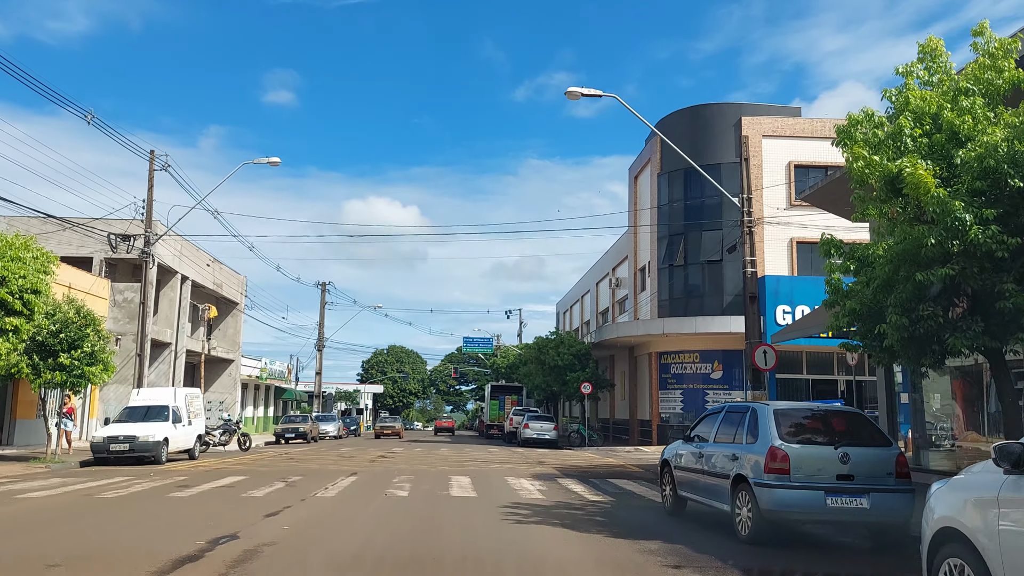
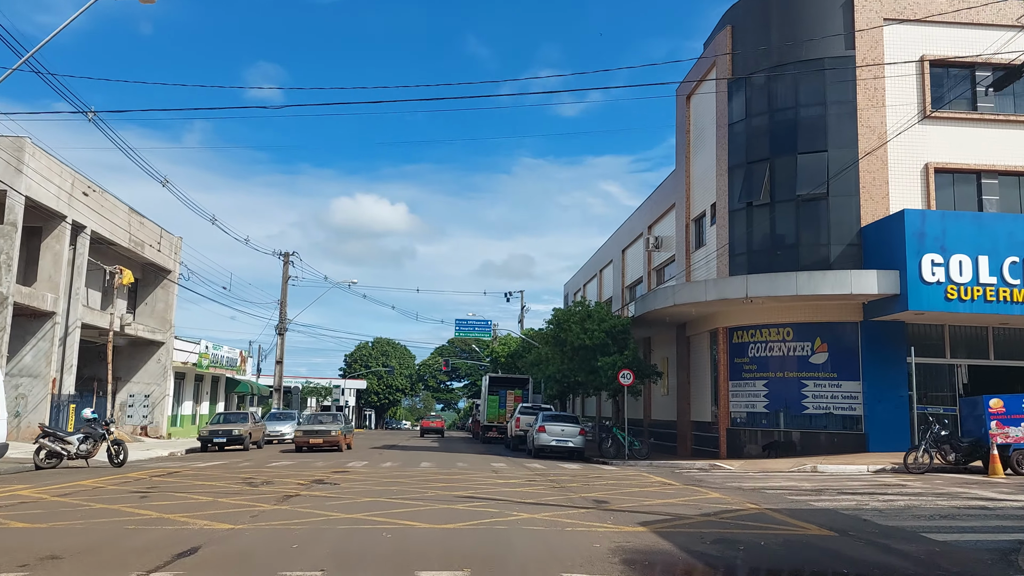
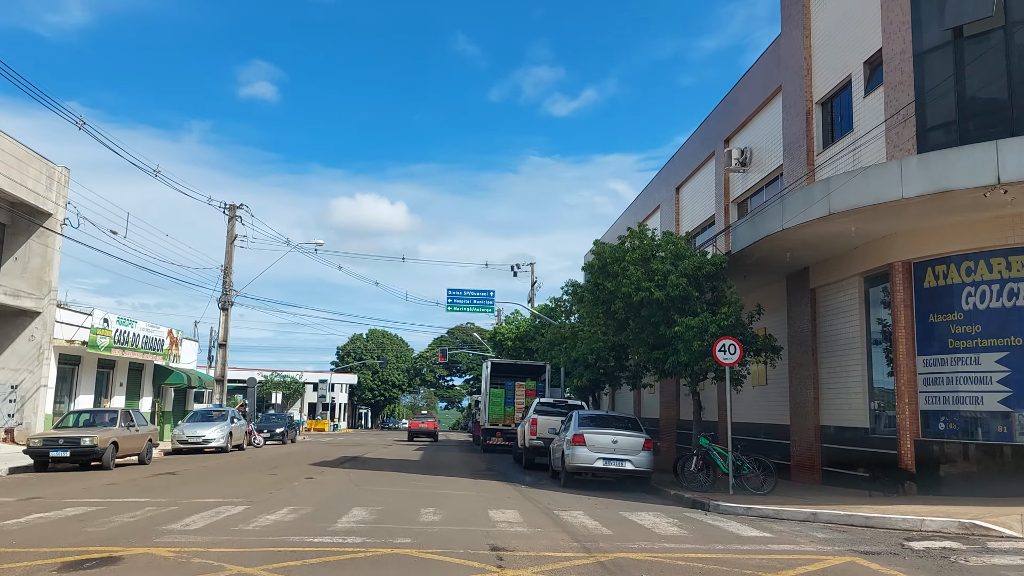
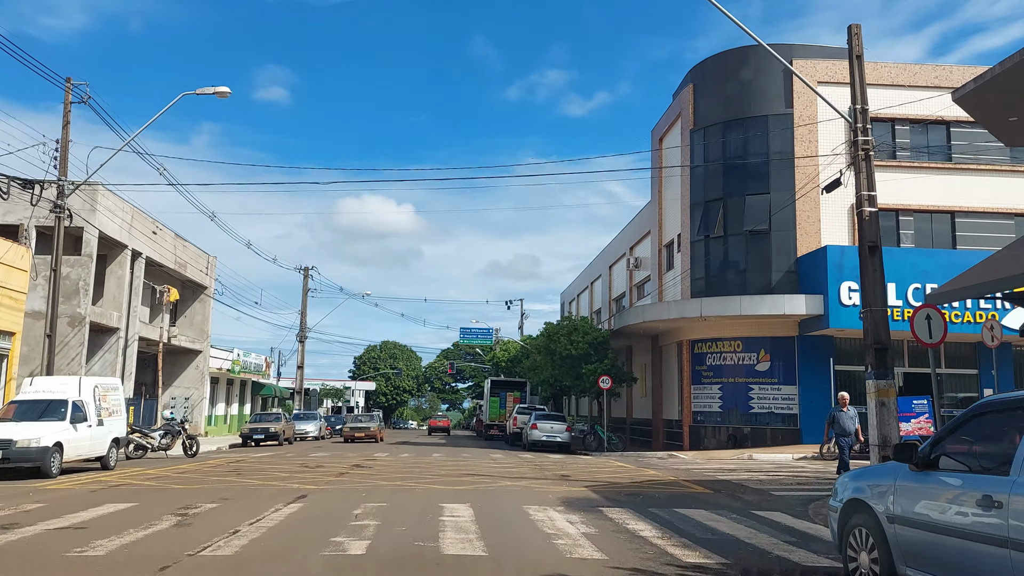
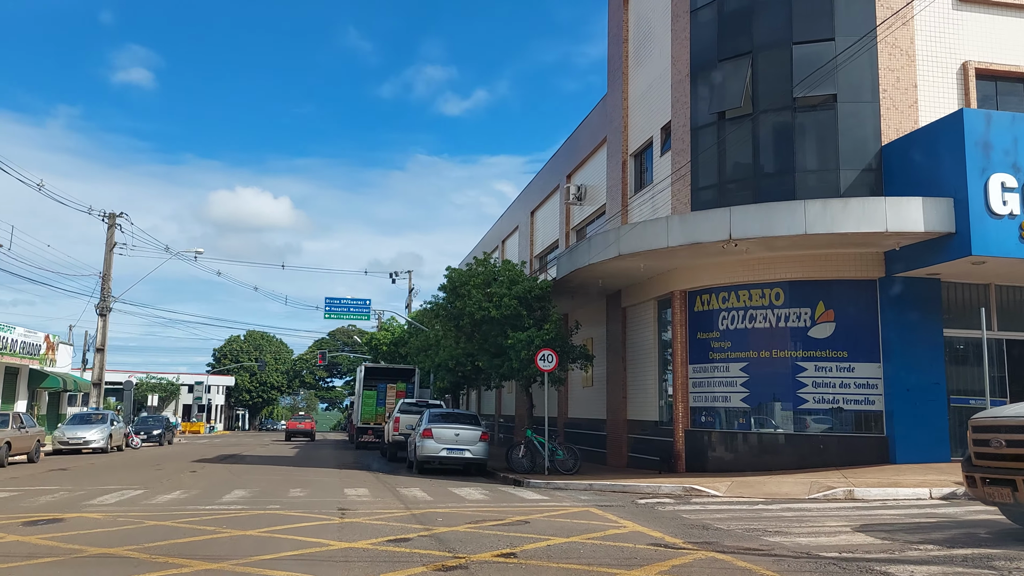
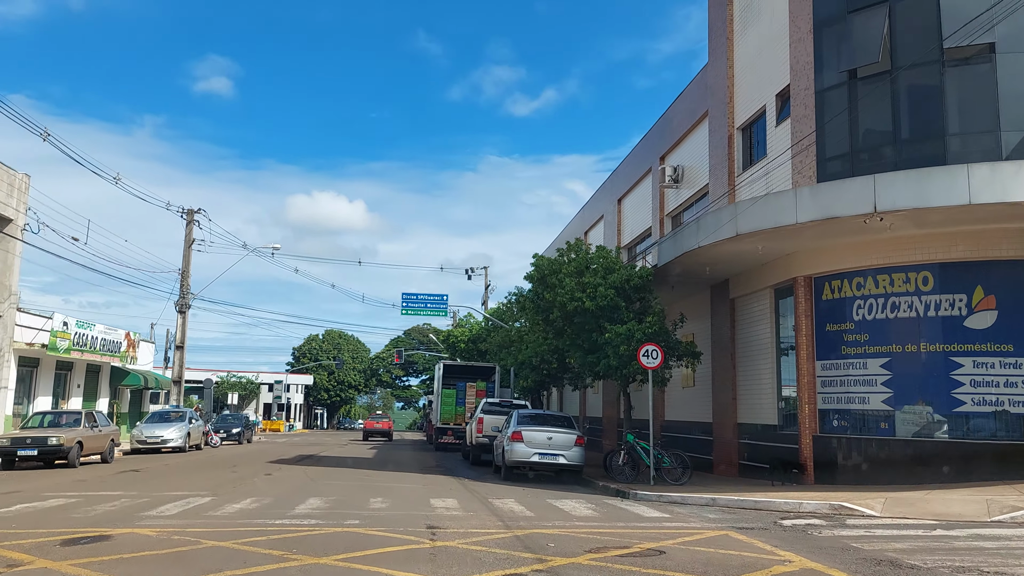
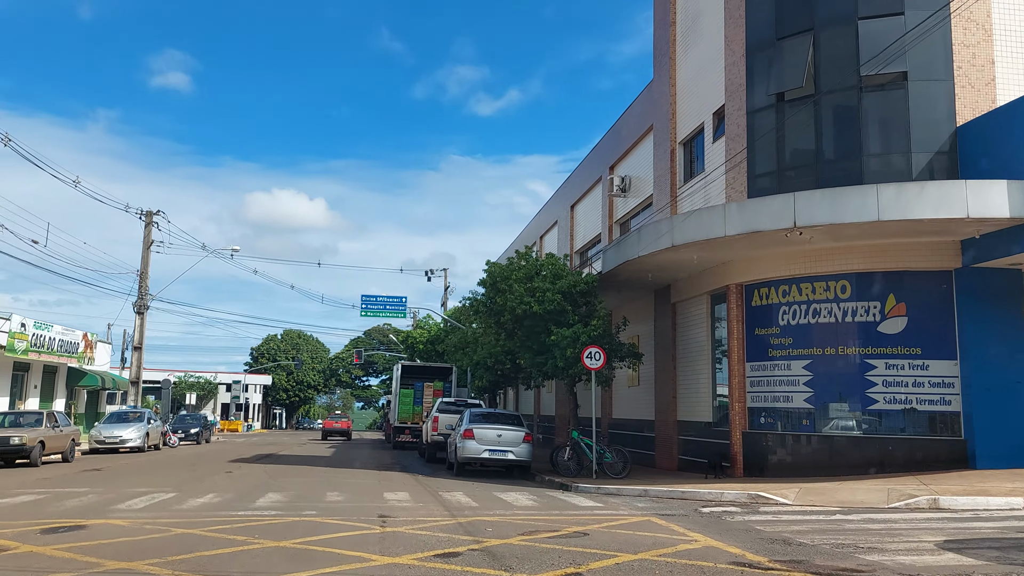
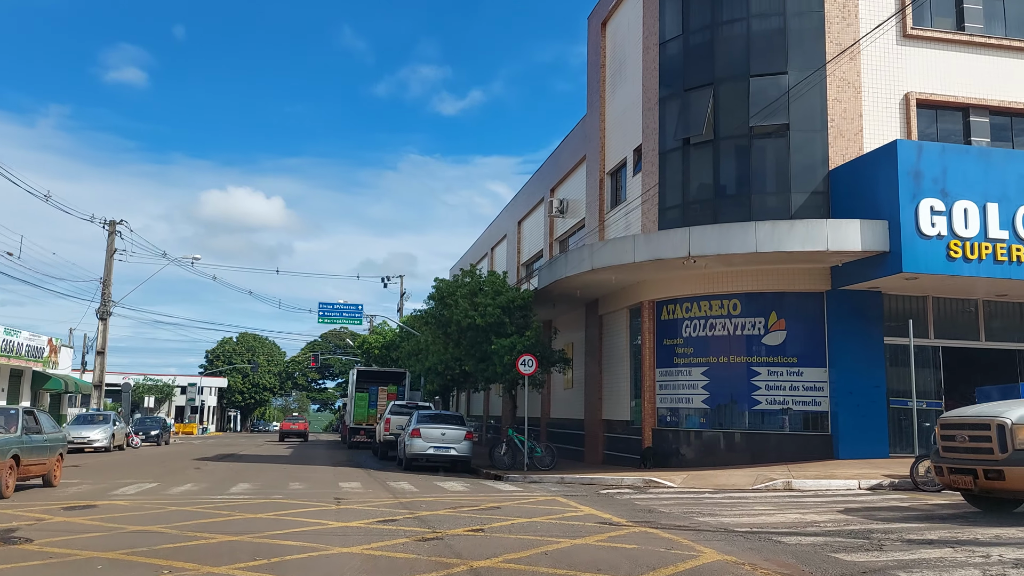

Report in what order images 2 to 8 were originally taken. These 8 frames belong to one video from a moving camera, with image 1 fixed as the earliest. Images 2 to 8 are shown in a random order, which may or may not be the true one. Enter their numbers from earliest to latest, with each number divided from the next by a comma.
4, 2, 8, 5, 7, 6, 3
